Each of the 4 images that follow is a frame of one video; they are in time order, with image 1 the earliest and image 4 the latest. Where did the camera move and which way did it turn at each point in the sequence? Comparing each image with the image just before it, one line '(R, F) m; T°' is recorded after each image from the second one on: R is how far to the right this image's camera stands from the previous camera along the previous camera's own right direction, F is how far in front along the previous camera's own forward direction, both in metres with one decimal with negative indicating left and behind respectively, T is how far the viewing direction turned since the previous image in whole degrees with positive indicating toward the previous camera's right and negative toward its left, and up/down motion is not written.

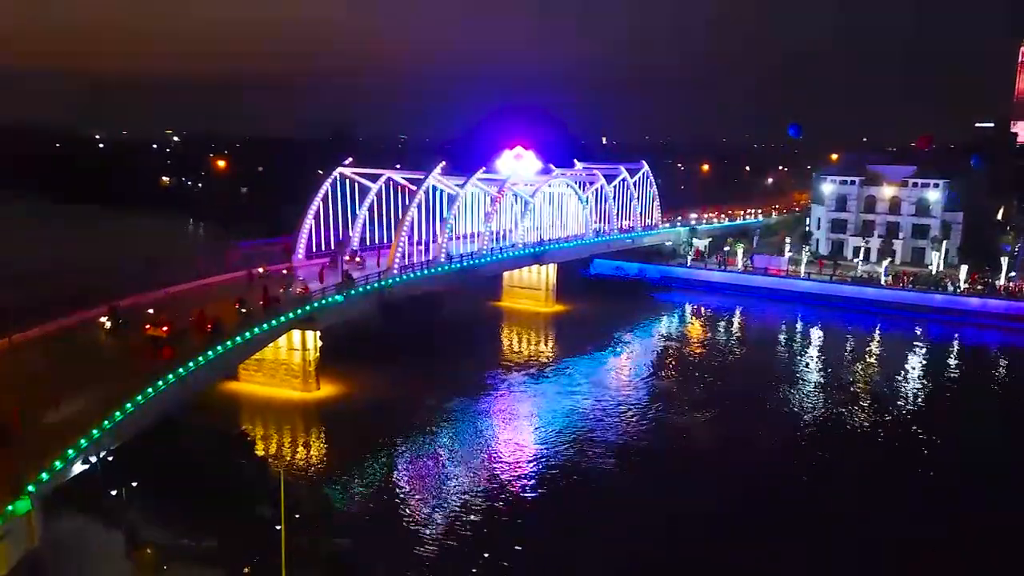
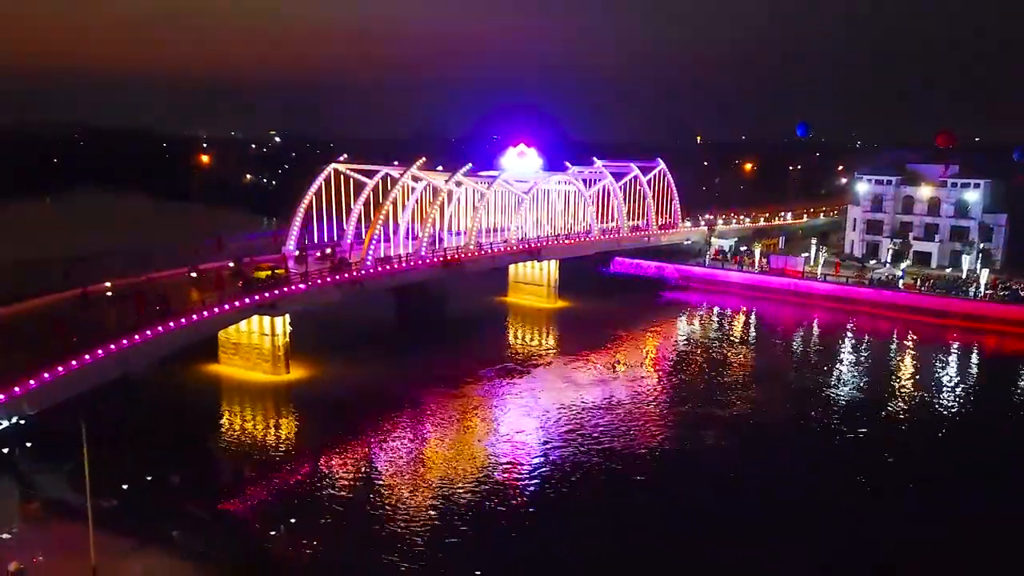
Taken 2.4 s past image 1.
(+4.0, -0.4) m; -7°
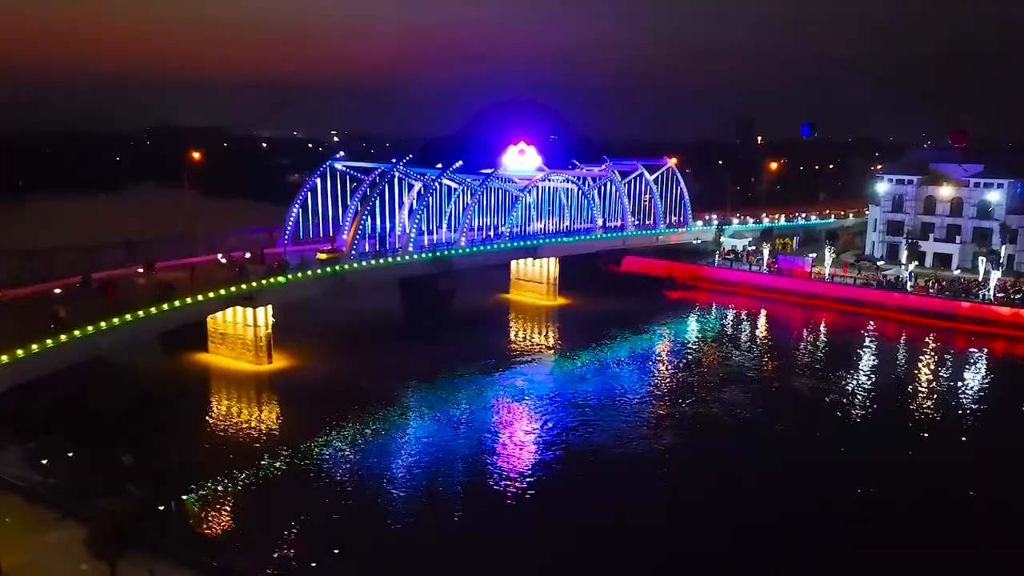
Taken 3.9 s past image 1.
(+2.5, -0.2) m; -4°
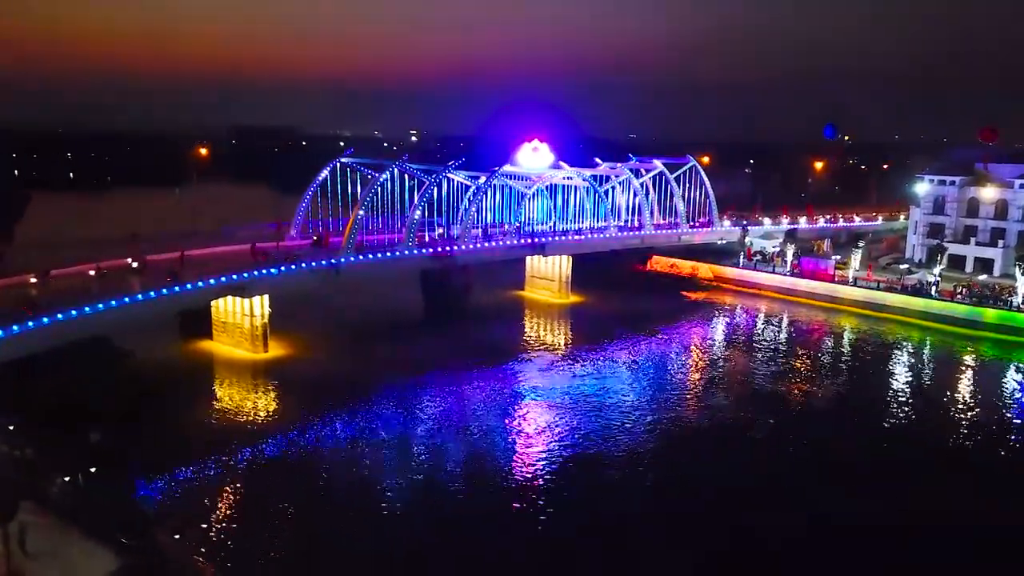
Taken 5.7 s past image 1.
(+2.9, 0.0) m; -6°
